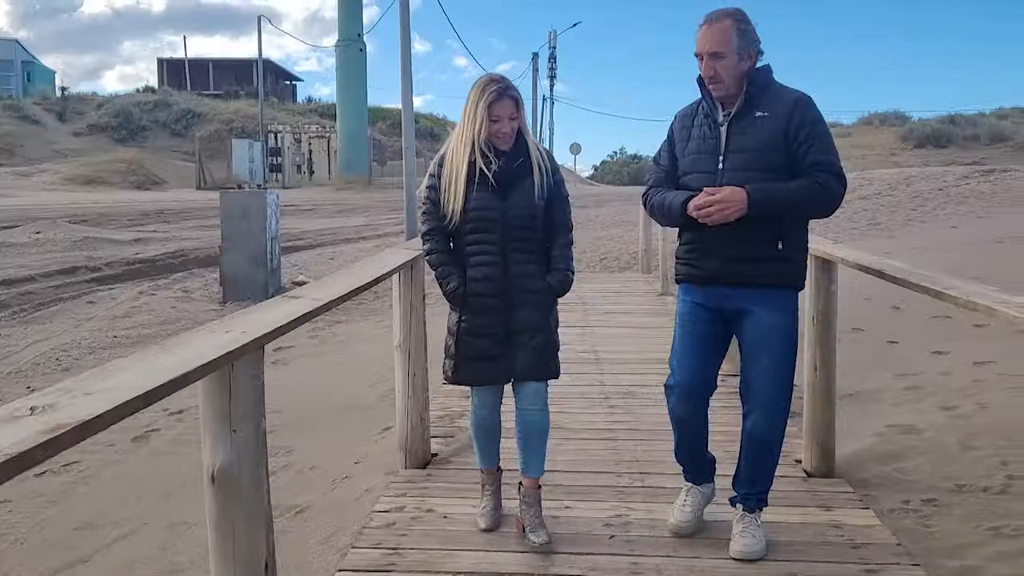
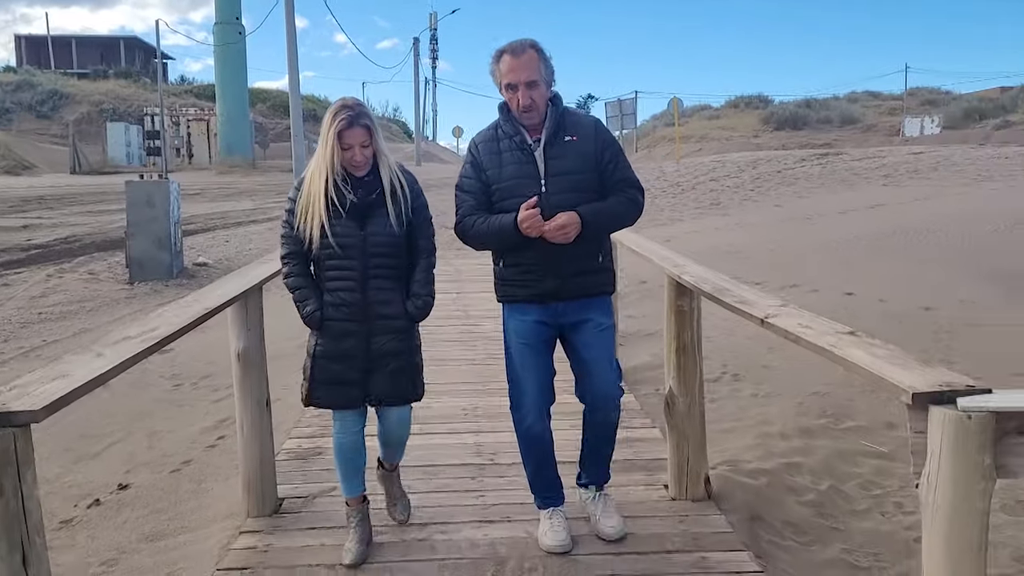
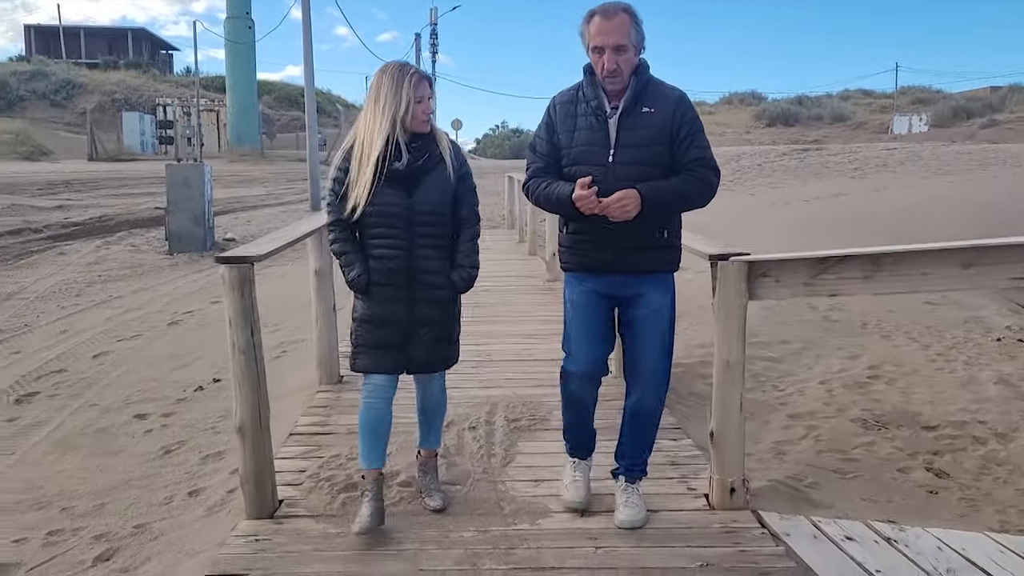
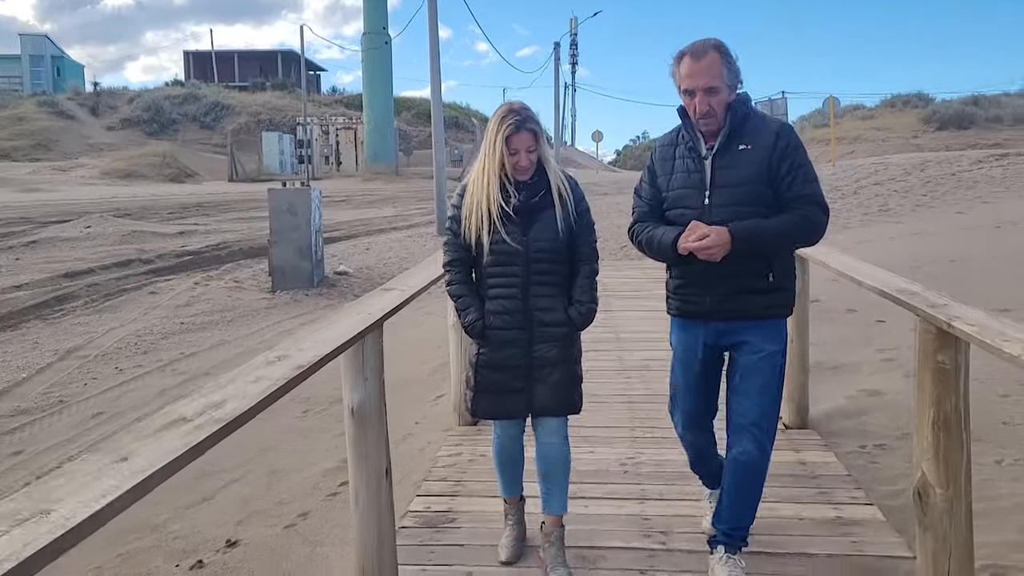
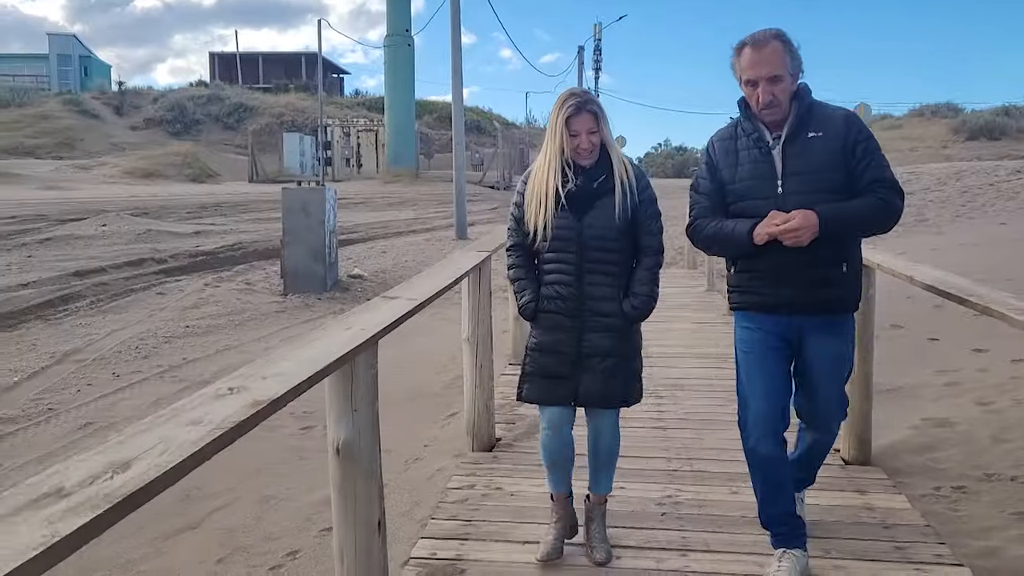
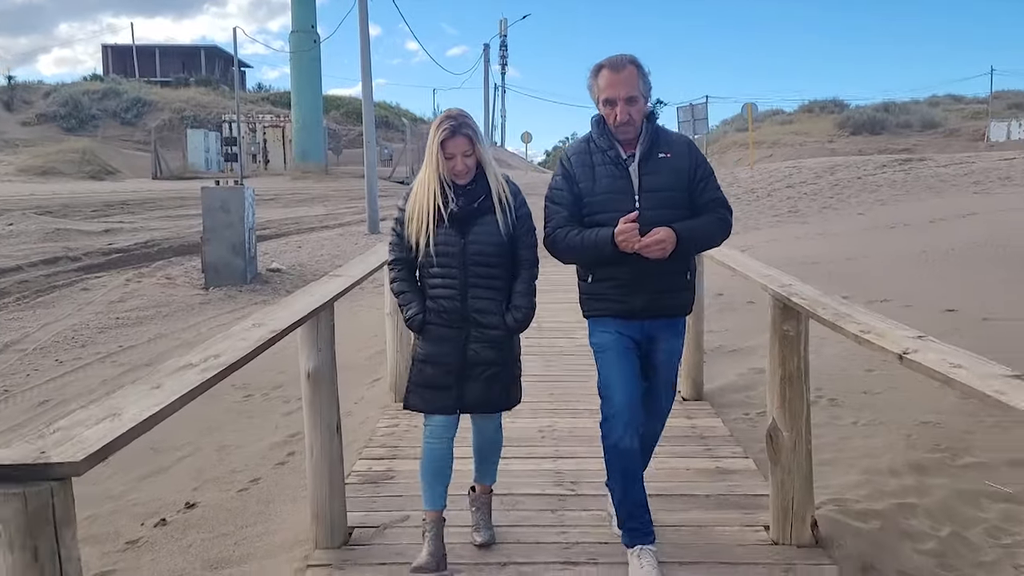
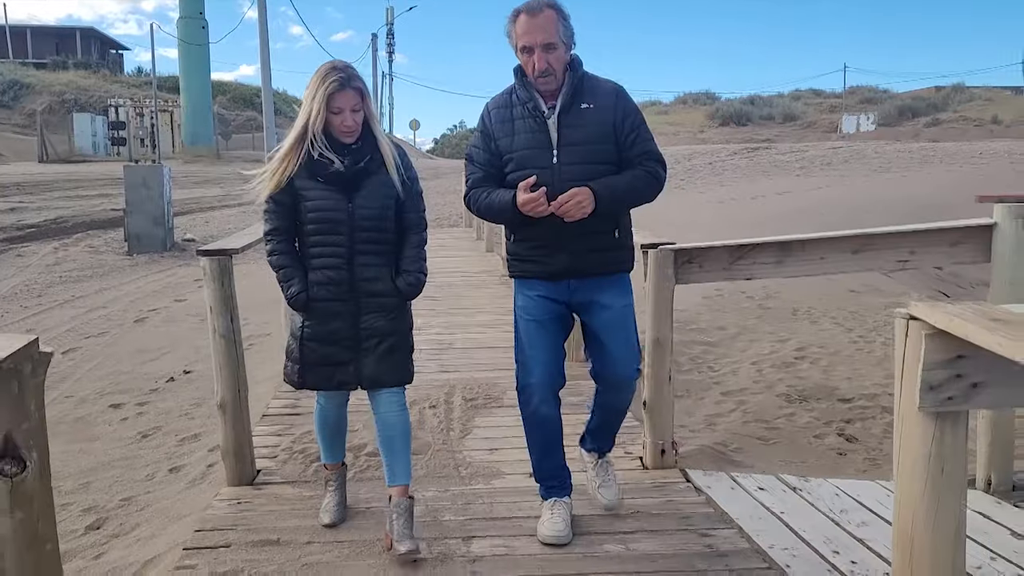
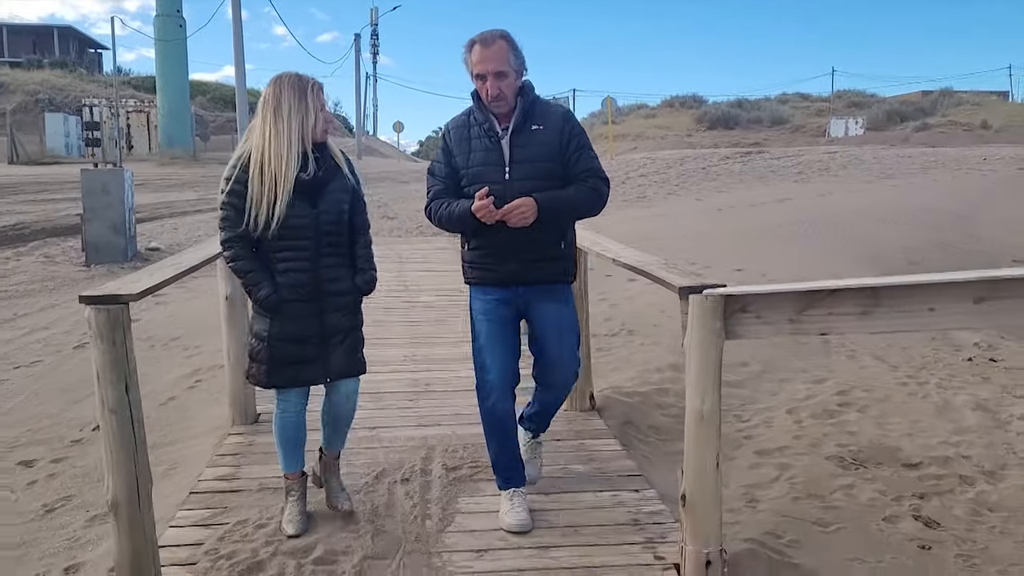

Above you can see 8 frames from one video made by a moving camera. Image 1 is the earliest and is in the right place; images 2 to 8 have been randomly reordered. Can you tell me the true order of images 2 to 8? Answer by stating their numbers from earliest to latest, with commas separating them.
5, 4, 6, 2, 8, 3, 7
